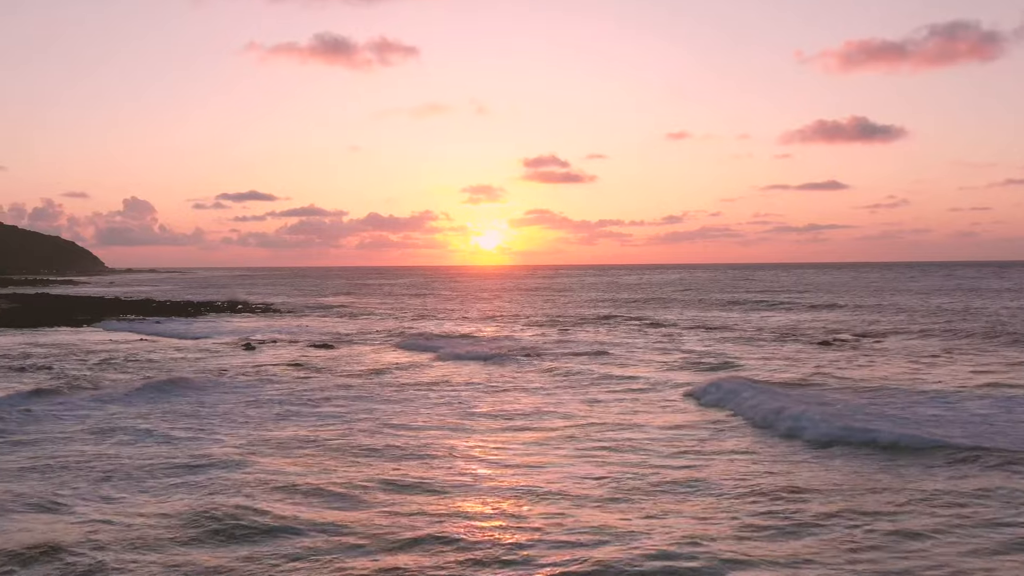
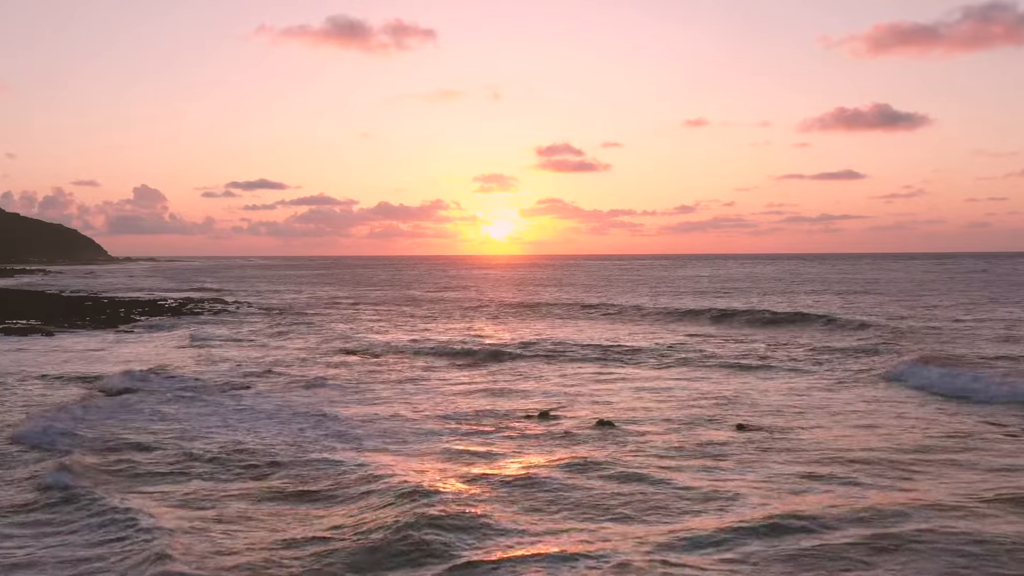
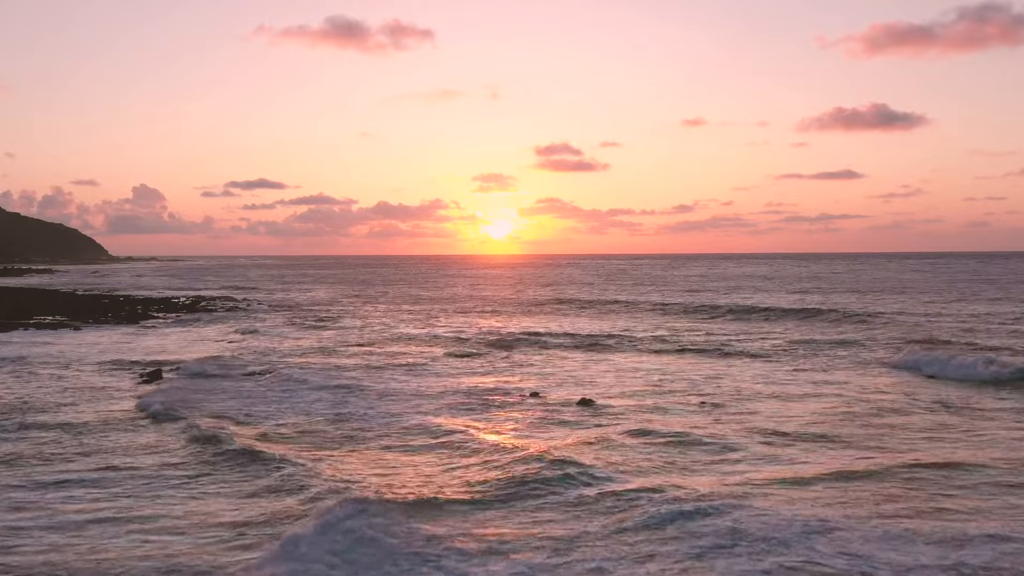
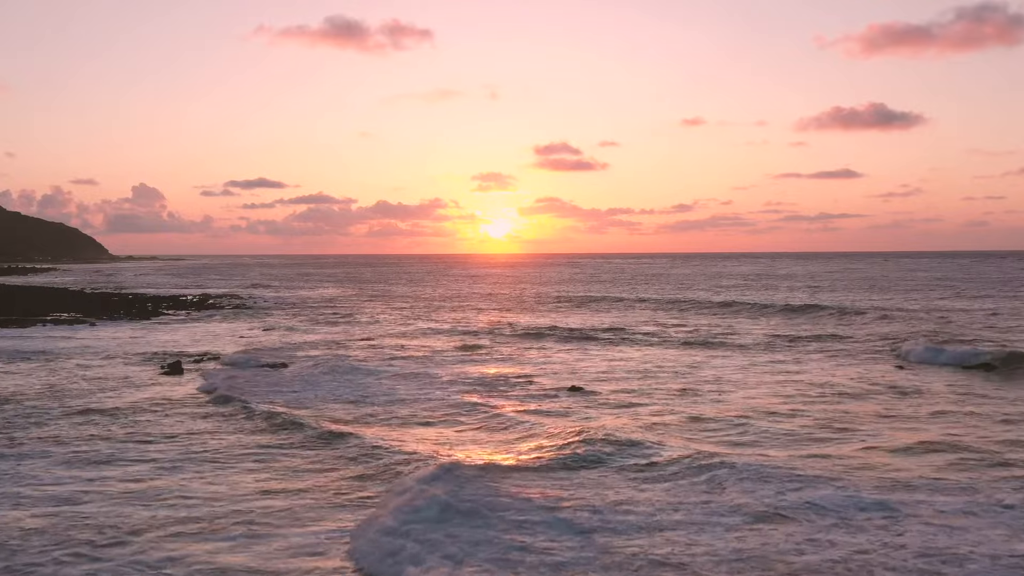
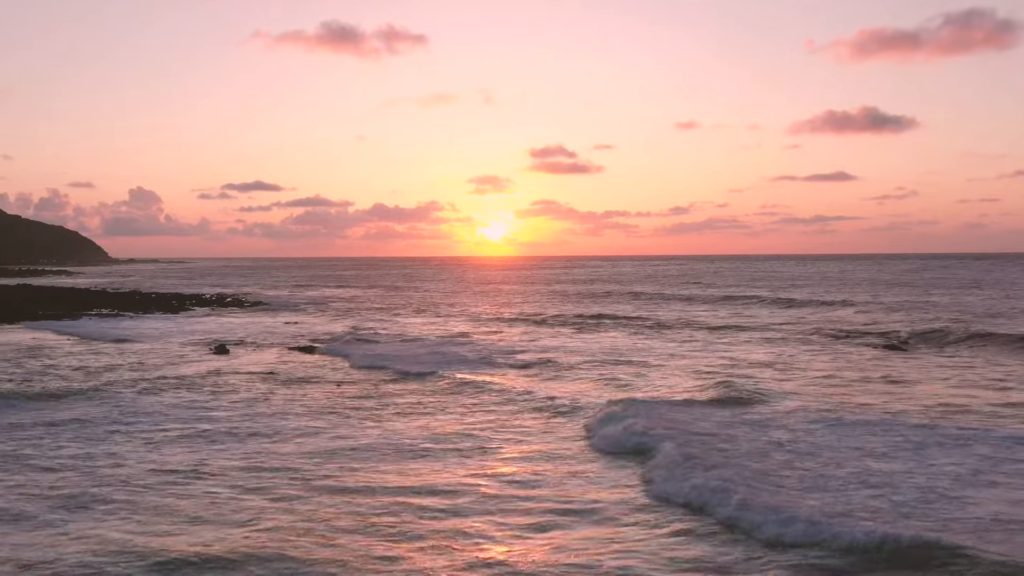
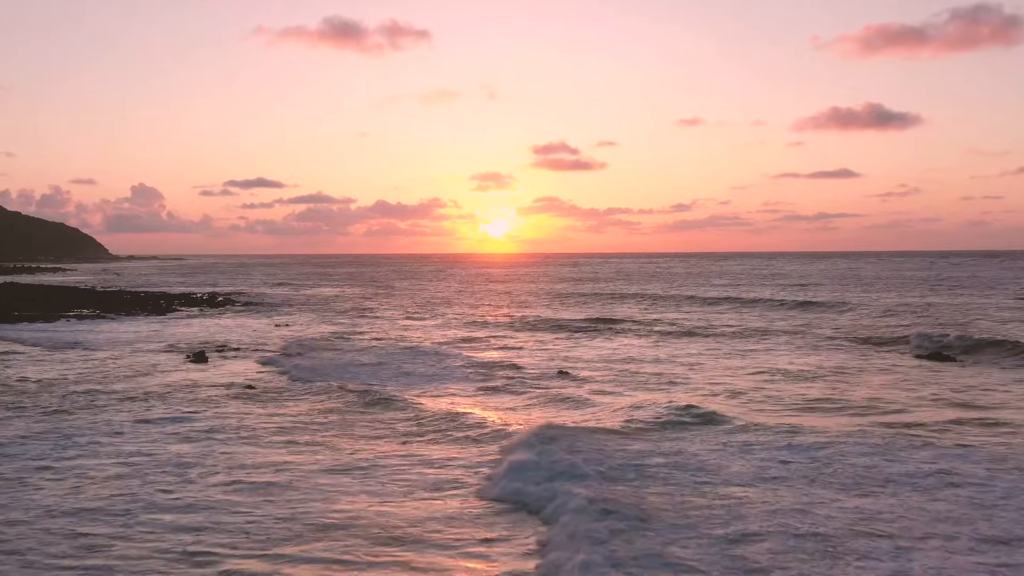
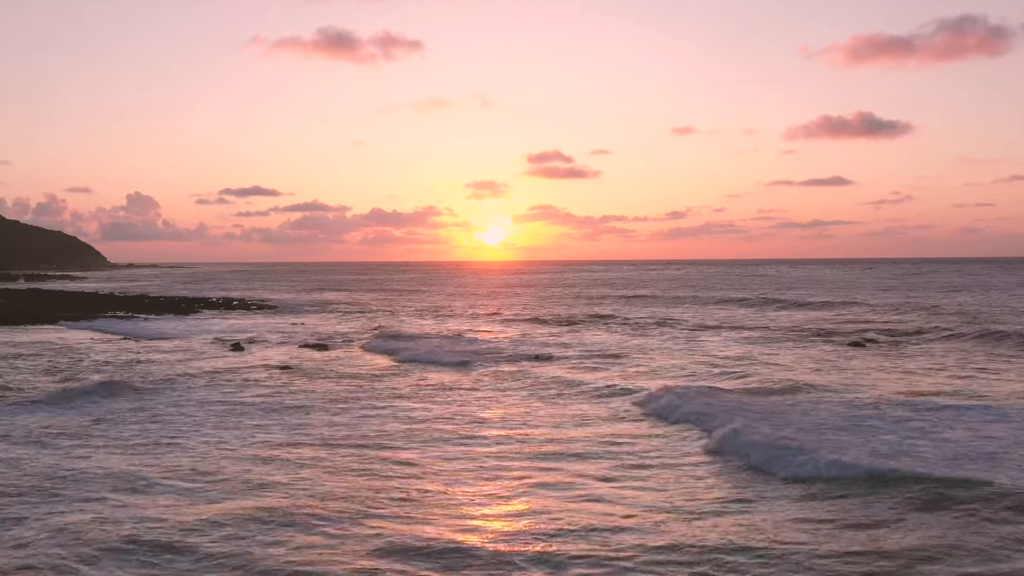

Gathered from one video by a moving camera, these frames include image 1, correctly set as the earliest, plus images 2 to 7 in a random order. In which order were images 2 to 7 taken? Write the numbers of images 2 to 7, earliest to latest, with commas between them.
7, 5, 6, 4, 3, 2
